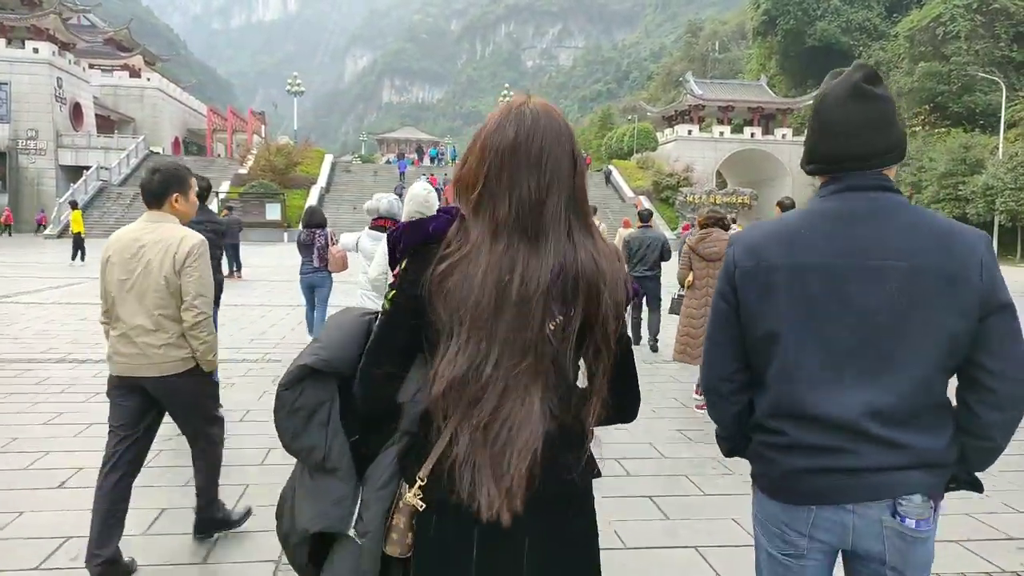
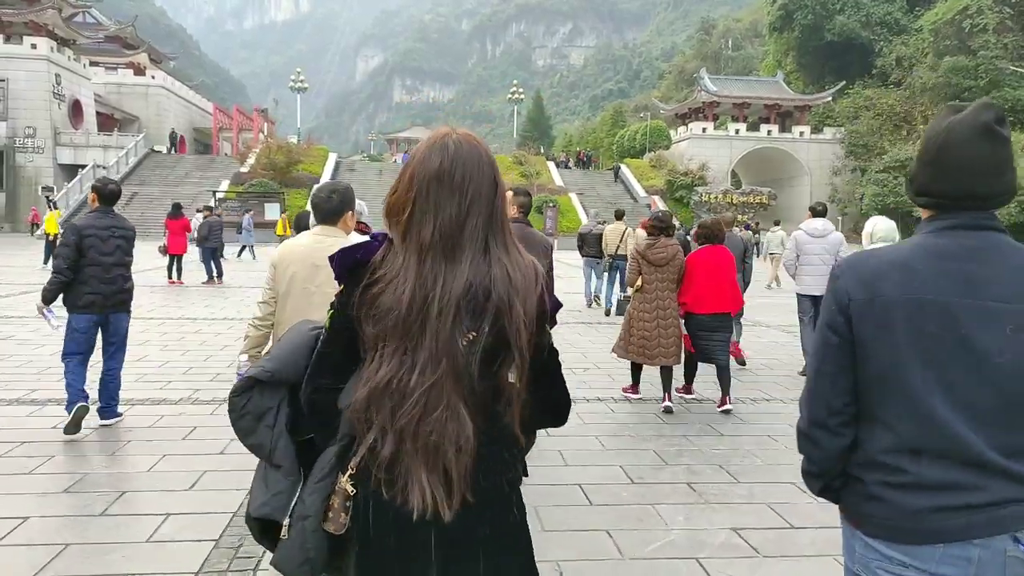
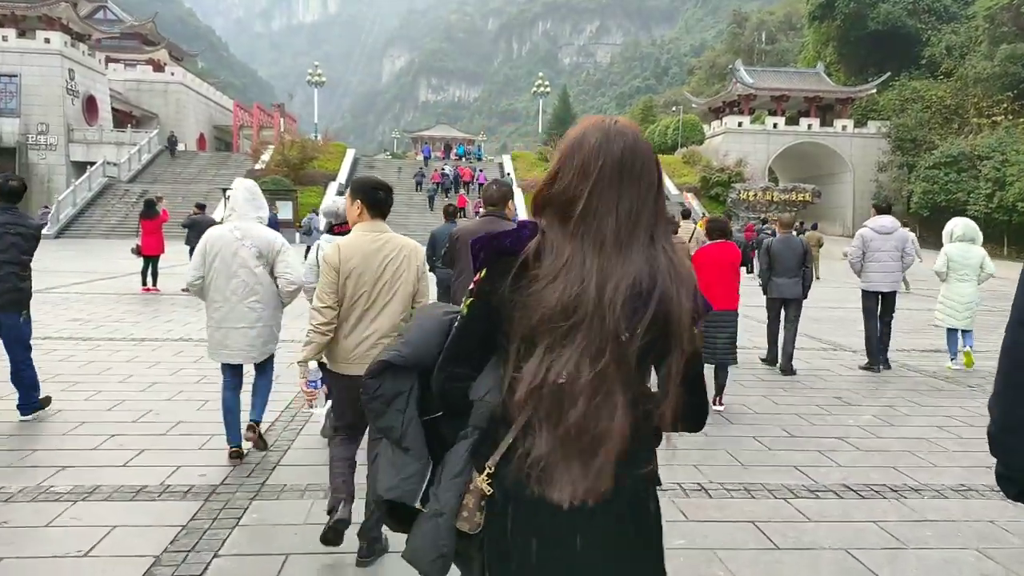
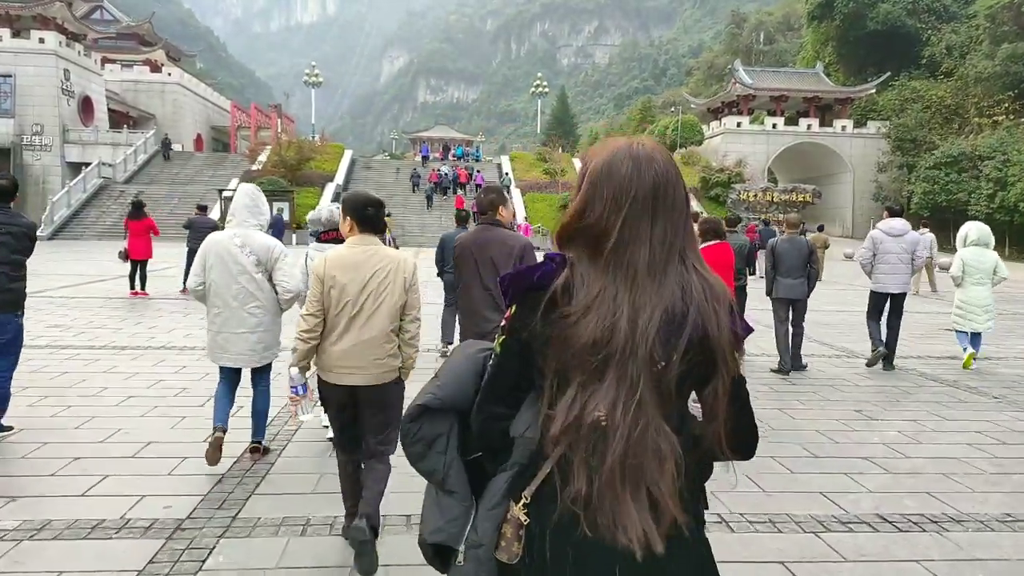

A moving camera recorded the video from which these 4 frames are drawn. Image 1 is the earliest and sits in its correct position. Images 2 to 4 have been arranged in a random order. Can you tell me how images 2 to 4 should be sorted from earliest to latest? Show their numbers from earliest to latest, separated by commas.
2, 3, 4
